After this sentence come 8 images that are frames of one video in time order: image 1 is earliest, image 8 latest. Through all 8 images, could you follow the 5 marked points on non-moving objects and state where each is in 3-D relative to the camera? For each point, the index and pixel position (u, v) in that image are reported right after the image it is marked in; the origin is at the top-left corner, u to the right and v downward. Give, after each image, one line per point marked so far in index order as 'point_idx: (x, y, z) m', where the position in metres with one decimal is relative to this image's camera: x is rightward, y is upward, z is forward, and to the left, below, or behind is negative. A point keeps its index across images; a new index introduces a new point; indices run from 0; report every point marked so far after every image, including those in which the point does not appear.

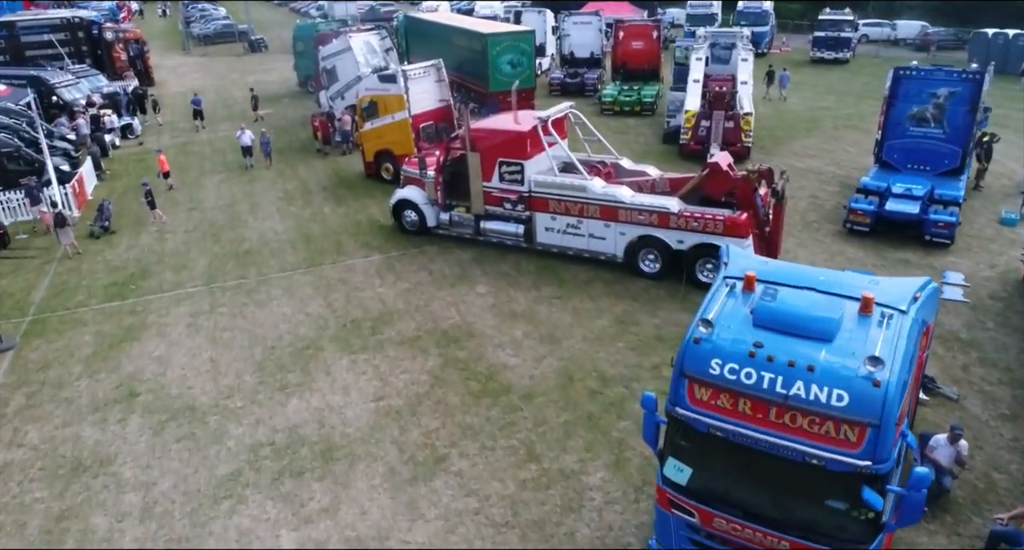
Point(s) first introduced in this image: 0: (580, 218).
0: (+1.2, +1.0, +13.5) m
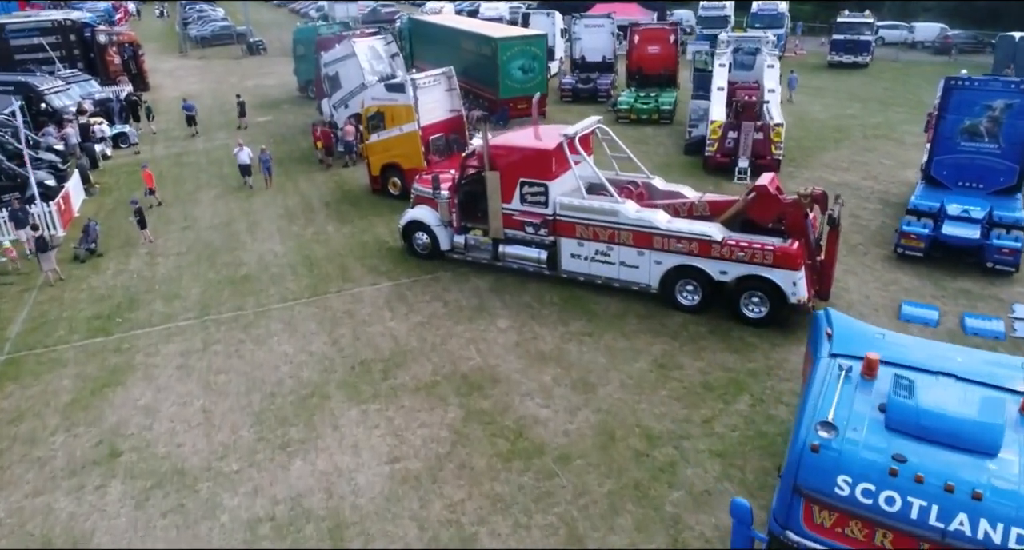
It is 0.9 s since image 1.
0: (+1.6, +0.5, +12.3) m
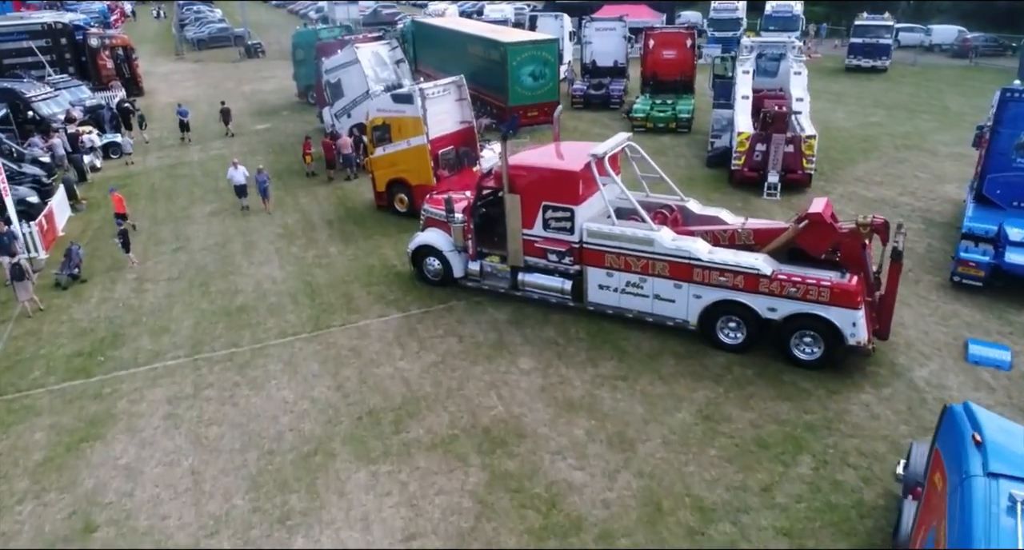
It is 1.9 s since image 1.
0: (+1.9, 0.0, +11.1) m
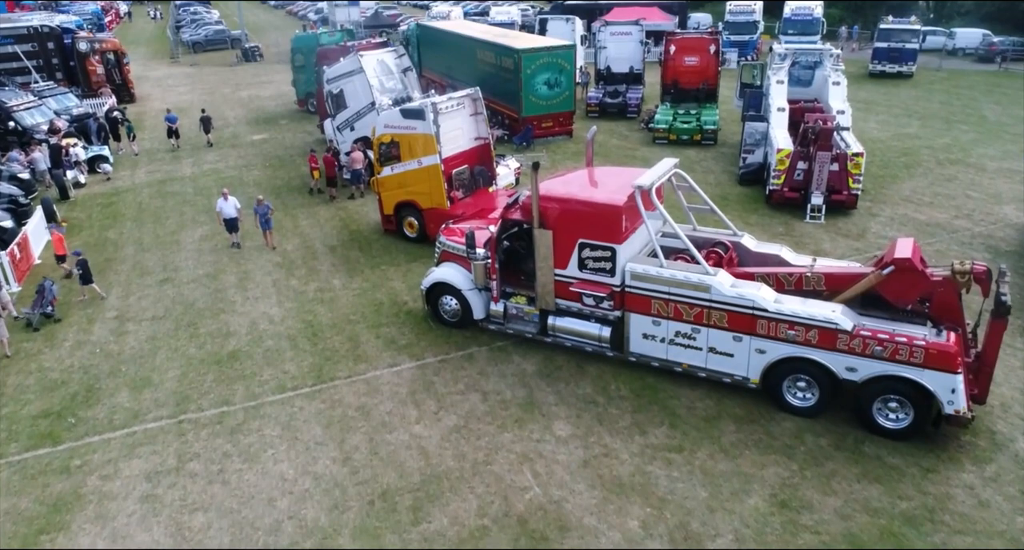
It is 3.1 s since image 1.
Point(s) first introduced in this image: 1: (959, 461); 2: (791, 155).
0: (+2.3, -0.6, +9.6) m
1: (+4.9, -2.0, +8.5) m
2: (+5.9, +2.5, +16.3) m
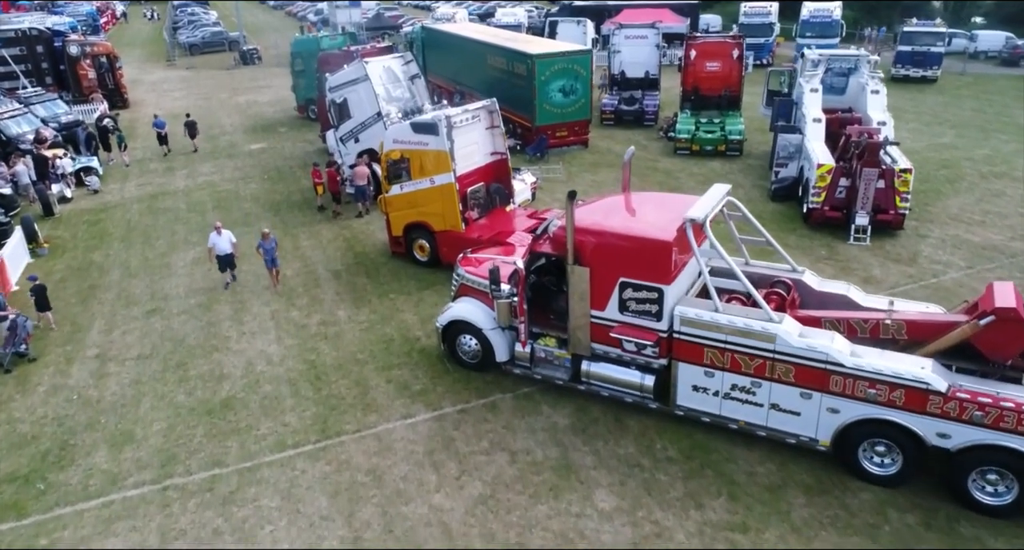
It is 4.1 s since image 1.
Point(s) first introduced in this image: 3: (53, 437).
0: (+2.7, -1.1, +8.4) m
1: (+5.3, -2.5, +7.3) m
2: (+6.2, +2.0, +15.1) m
3: (-5.7, -2.0, +9.5) m
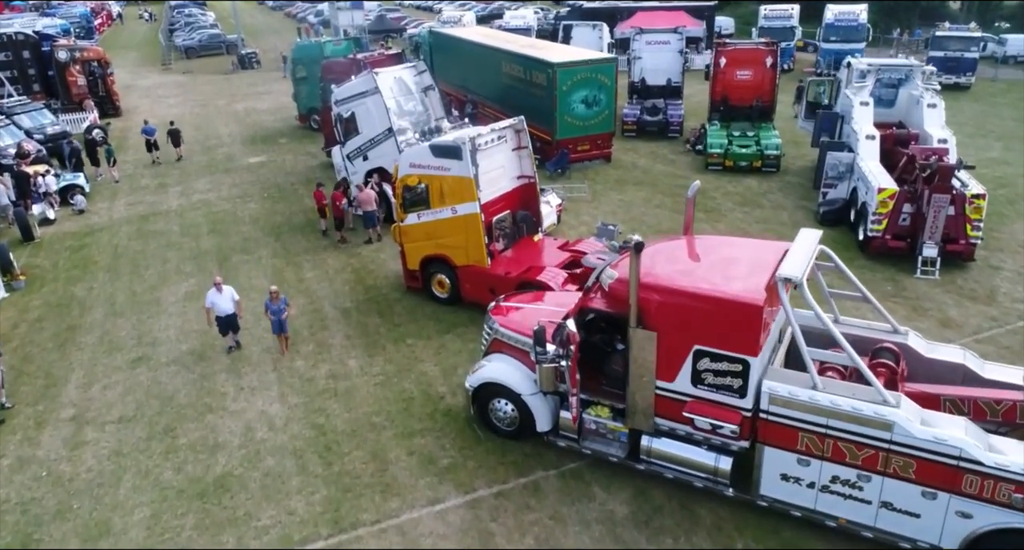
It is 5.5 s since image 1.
0: (+3.2, -1.8, +6.9) m
1: (+5.8, -3.2, +5.8) m
2: (+6.7, +1.4, +13.6) m
3: (-5.2, -2.6, +8.0) m
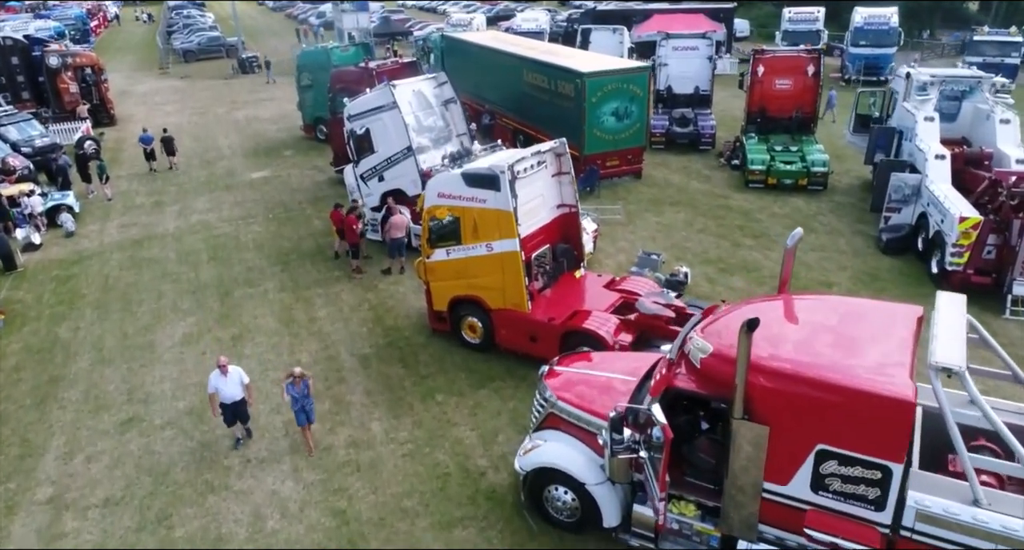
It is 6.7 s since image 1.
0: (+3.8, -2.4, +5.4) m
1: (+6.4, -3.8, +4.3) m
2: (+7.3, +0.8, +12.1) m
3: (-4.6, -3.2, +6.5) m
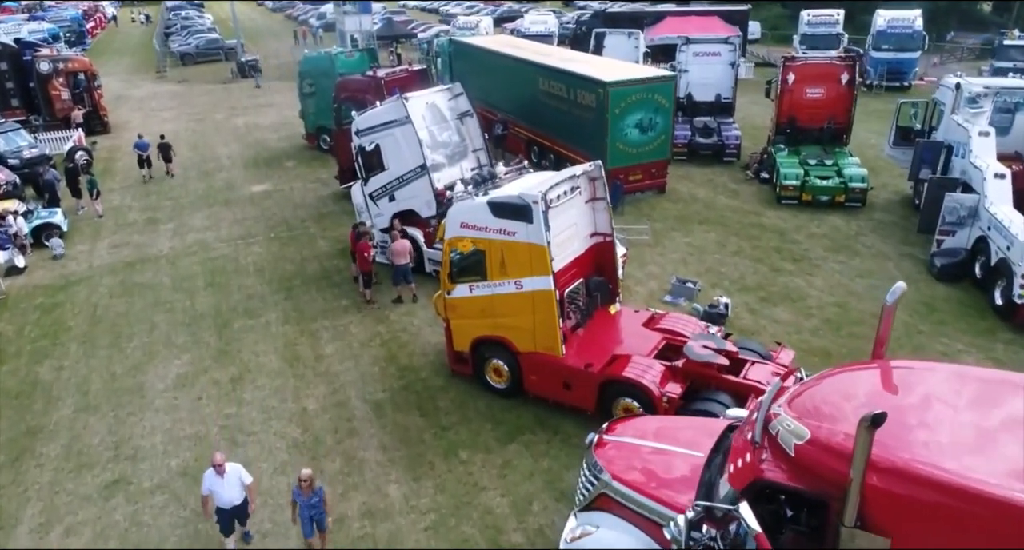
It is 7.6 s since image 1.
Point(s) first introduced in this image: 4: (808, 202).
0: (+4.2, -2.9, +4.3) m
1: (+6.8, -4.3, +3.2) m
2: (+7.7, +0.3, +11.0) m
3: (-4.2, -3.7, +5.4) m
4: (+6.4, +1.6, +17.0) m
